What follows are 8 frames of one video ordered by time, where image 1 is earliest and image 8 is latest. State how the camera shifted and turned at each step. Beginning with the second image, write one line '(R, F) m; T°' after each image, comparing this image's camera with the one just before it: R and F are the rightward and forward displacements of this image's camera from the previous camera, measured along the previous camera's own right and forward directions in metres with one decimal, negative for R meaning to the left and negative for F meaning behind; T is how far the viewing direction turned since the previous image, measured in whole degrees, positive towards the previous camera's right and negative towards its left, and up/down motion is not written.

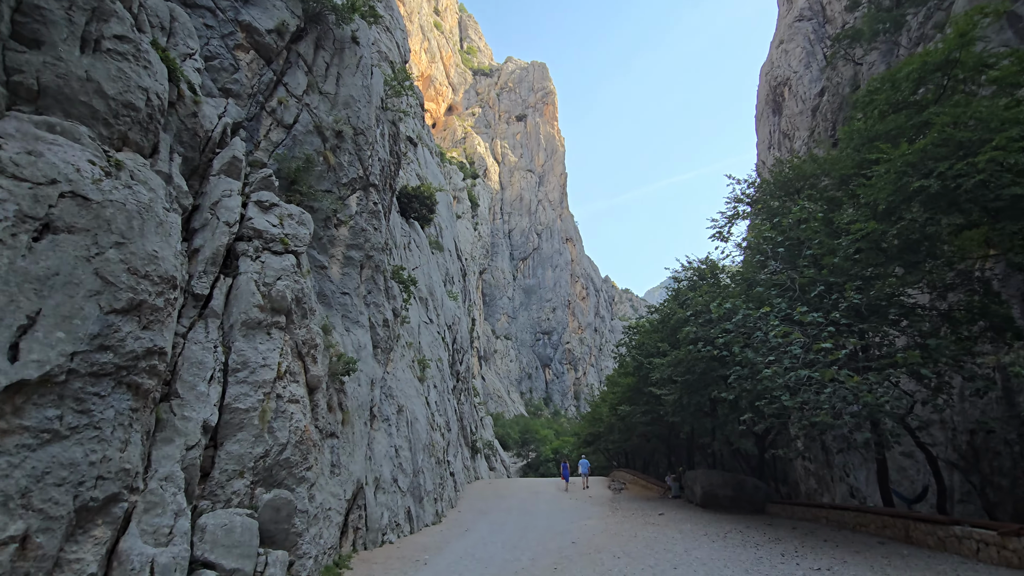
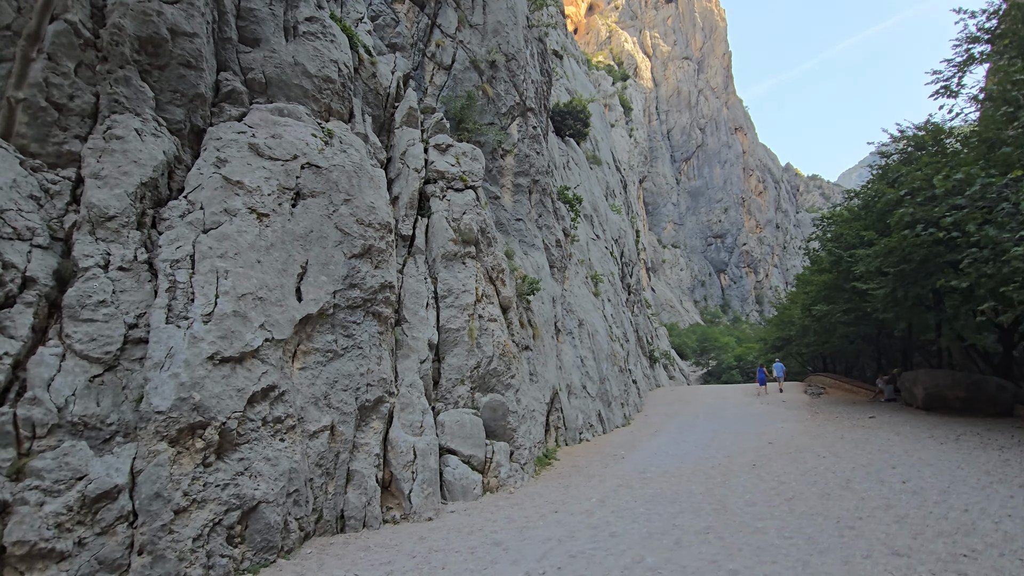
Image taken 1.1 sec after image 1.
(-0.2, -0.4) m; -19°
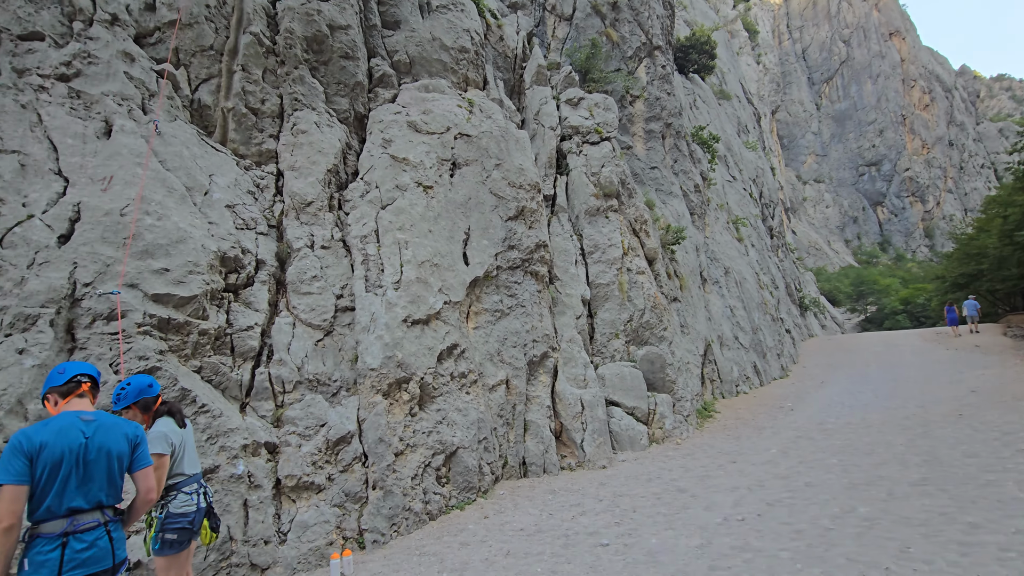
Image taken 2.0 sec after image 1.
(-0.6, -0.1) m; -13°
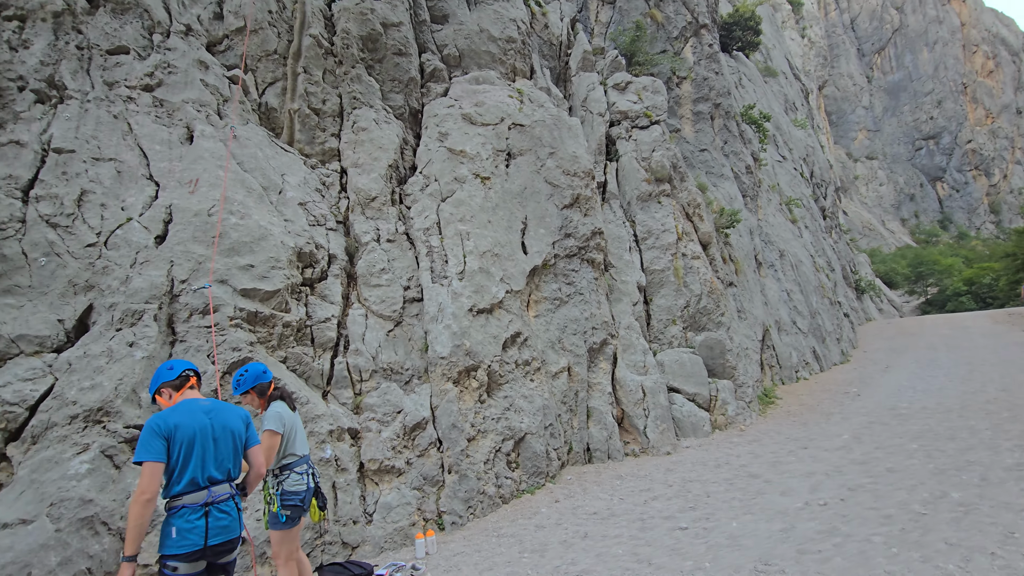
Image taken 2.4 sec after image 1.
(-0.4, -0.1) m; -4°
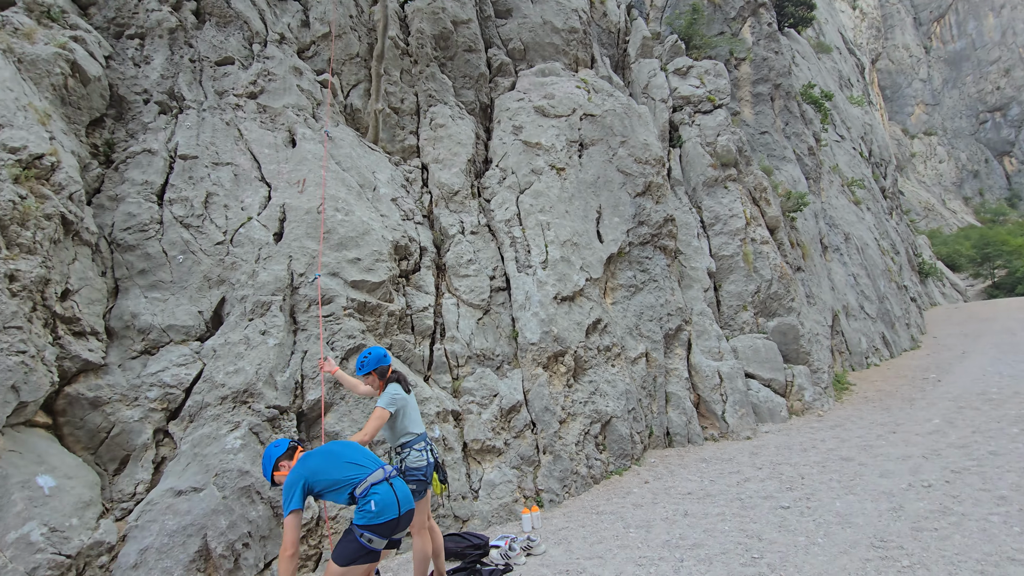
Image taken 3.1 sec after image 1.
(-0.7, -0.3) m; -4°
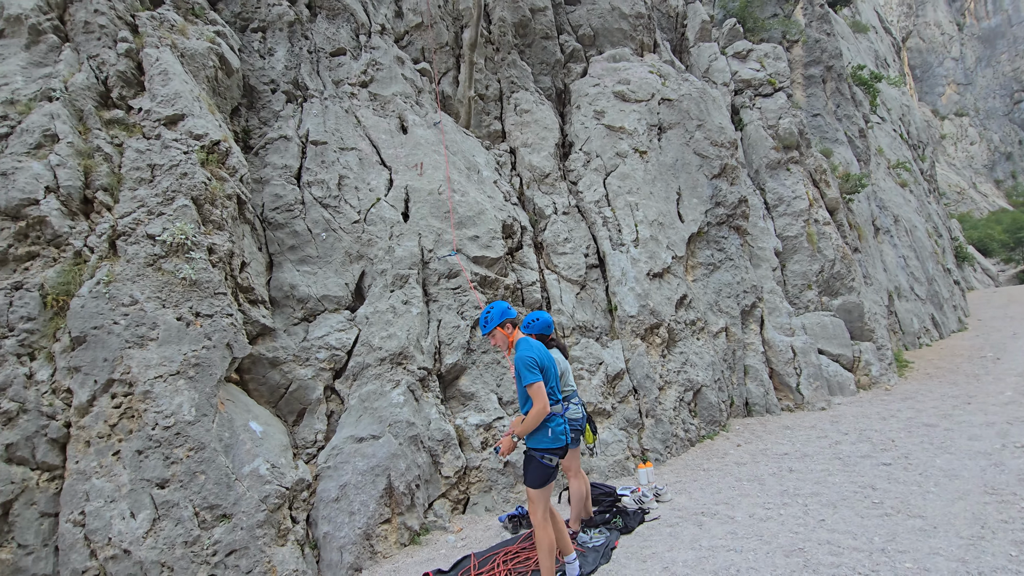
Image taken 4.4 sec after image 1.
(-1.2, -0.5) m; -2°
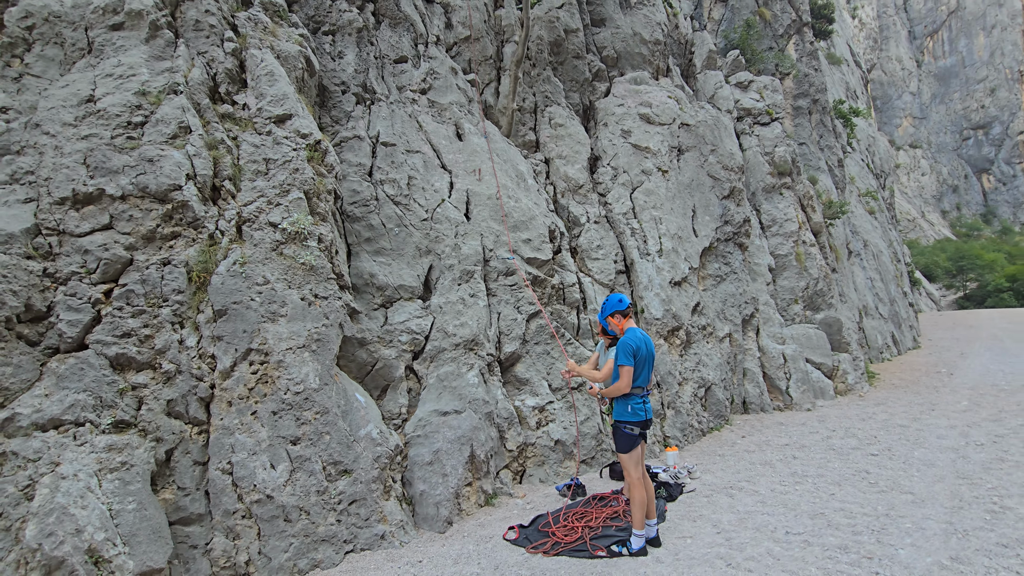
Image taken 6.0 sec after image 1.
(-1.2, -0.7) m; +4°
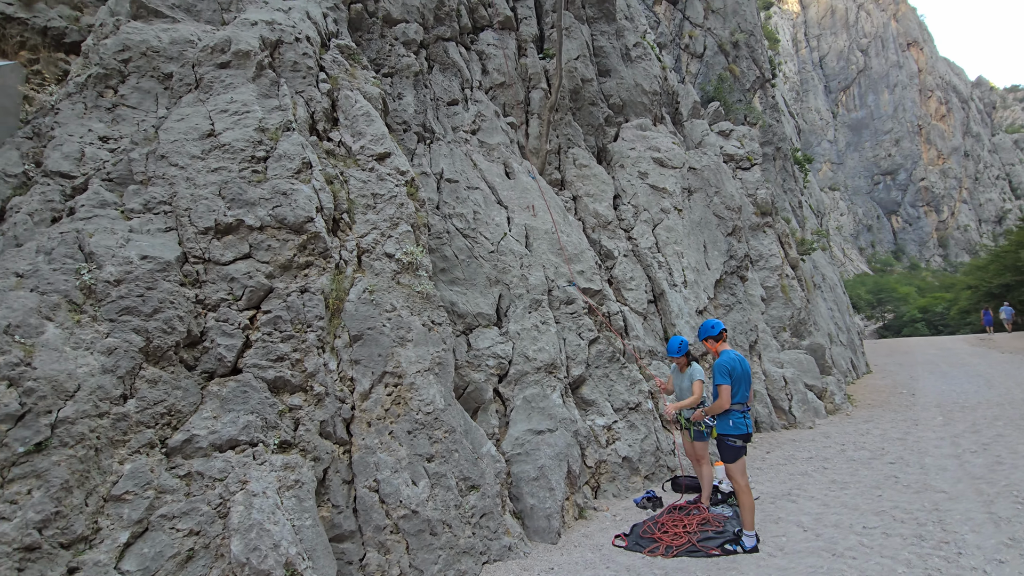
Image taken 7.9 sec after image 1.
(-1.7, -0.4) m; +6°
